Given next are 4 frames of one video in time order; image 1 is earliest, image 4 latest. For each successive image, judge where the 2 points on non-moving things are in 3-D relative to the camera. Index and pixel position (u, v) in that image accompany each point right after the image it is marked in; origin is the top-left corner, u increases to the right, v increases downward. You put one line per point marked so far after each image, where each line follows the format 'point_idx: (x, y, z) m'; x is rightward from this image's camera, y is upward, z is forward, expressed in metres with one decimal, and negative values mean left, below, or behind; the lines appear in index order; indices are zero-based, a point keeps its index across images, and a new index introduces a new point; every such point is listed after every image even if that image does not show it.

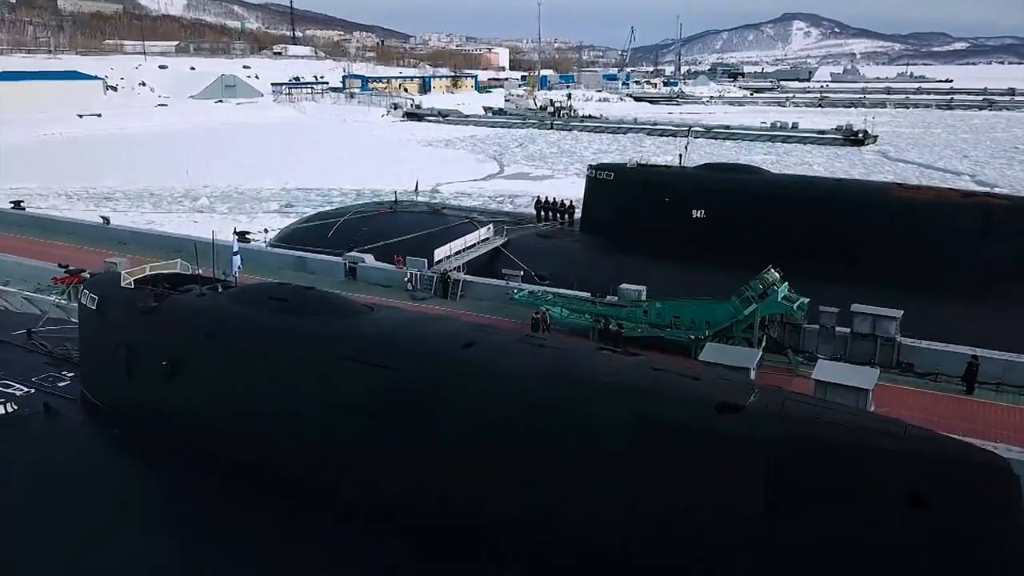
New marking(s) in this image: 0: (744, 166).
0: (+3.5, +1.9, +12.7) m
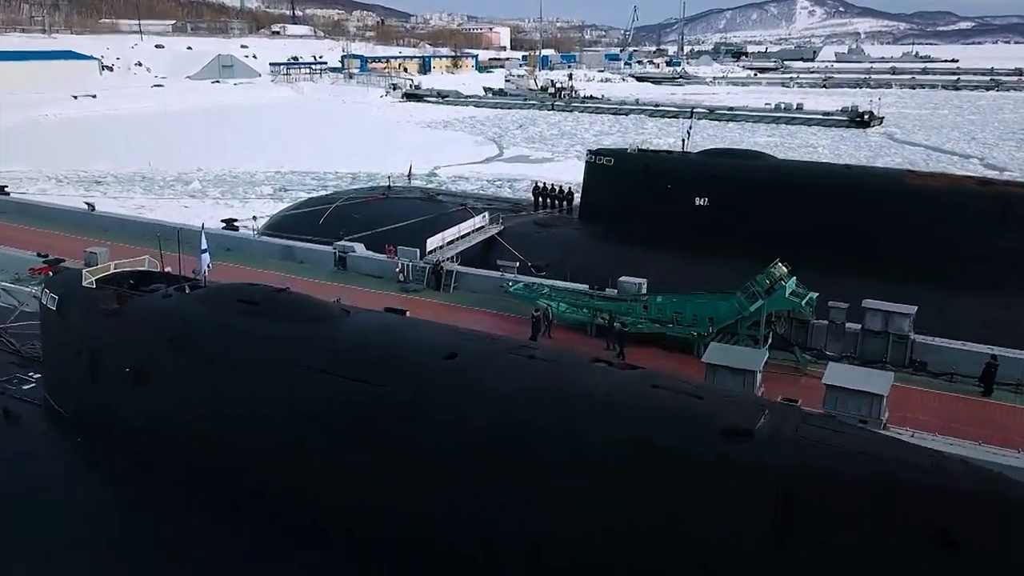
0: (+3.5, +2.0, +12.2) m
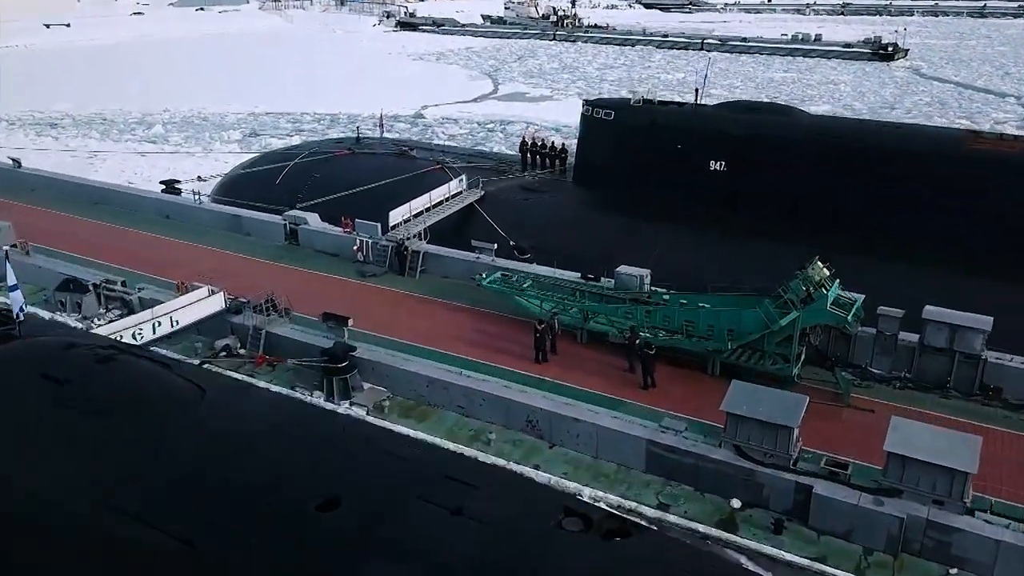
0: (+3.2, +2.3, +10.3) m
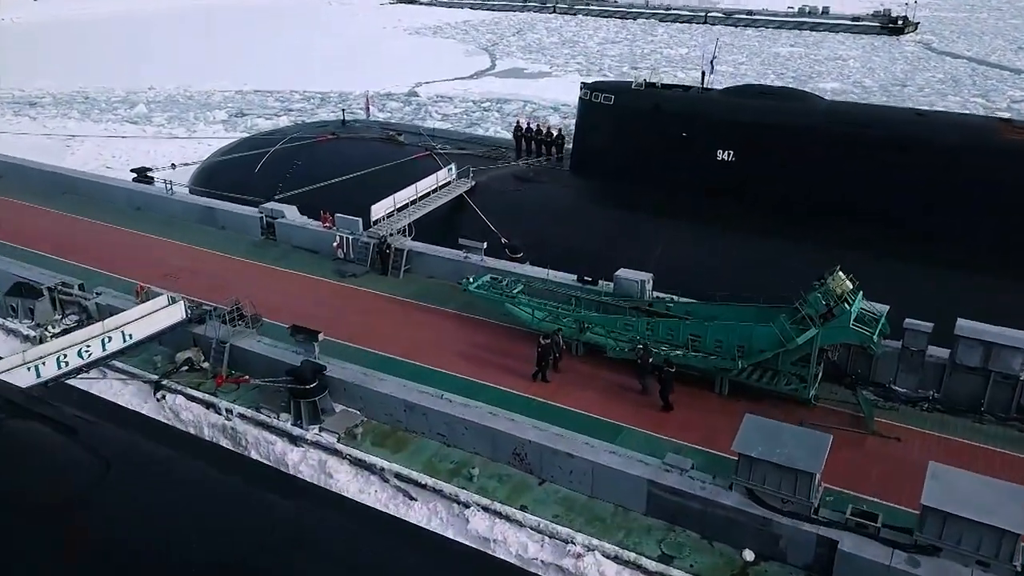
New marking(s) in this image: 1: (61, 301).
0: (+3.2, +2.3, +9.5) m
1: (-4.1, -0.1, +7.6) m
